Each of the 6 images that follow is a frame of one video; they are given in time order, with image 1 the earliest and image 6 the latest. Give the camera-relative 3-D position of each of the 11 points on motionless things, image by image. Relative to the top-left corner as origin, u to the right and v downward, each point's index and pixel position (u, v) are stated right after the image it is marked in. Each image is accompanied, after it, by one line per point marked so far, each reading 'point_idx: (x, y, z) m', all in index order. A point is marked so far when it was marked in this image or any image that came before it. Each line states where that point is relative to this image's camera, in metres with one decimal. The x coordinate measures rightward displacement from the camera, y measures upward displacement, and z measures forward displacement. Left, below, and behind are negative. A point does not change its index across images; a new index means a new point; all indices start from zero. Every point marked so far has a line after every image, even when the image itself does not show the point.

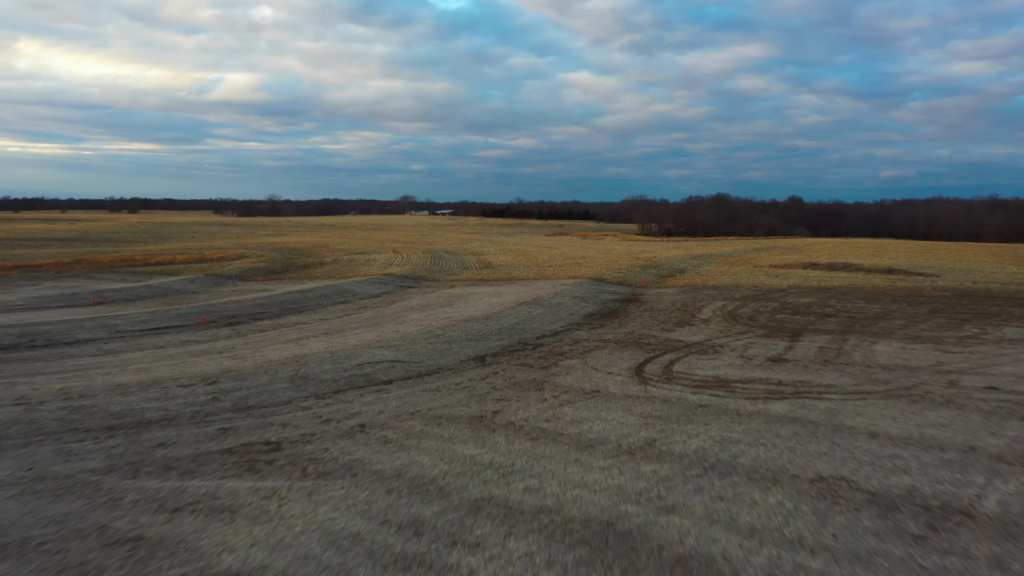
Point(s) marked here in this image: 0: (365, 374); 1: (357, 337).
0: (-1.9, -1.1, +10.2) m
1: (-2.5, -0.8, +13.1) m
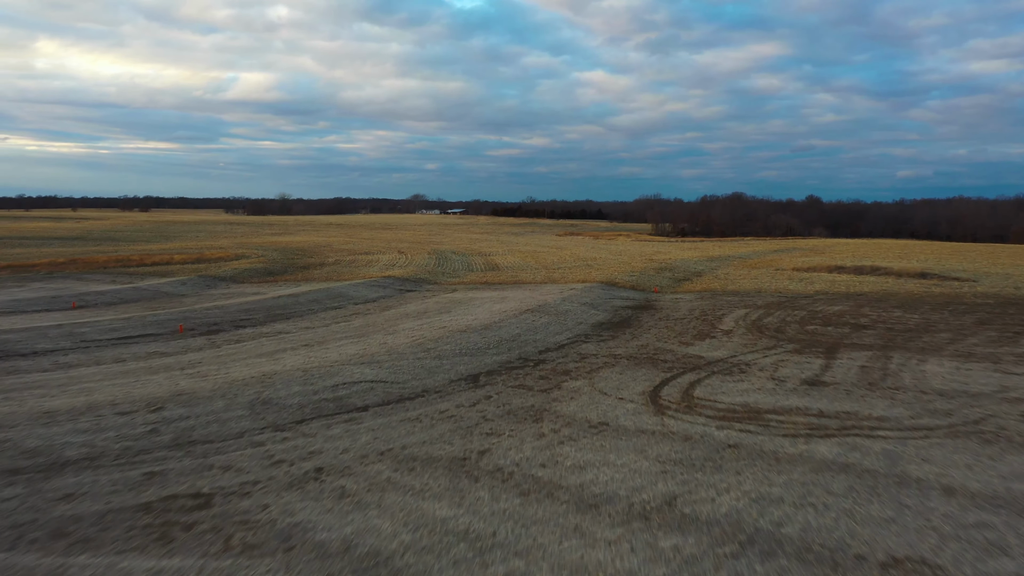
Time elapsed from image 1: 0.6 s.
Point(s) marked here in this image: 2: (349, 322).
0: (-1.9, -1.2, +8.8) m
1: (-2.6, -0.9, +11.8) m
2: (-3.2, -0.7, +15.6) m
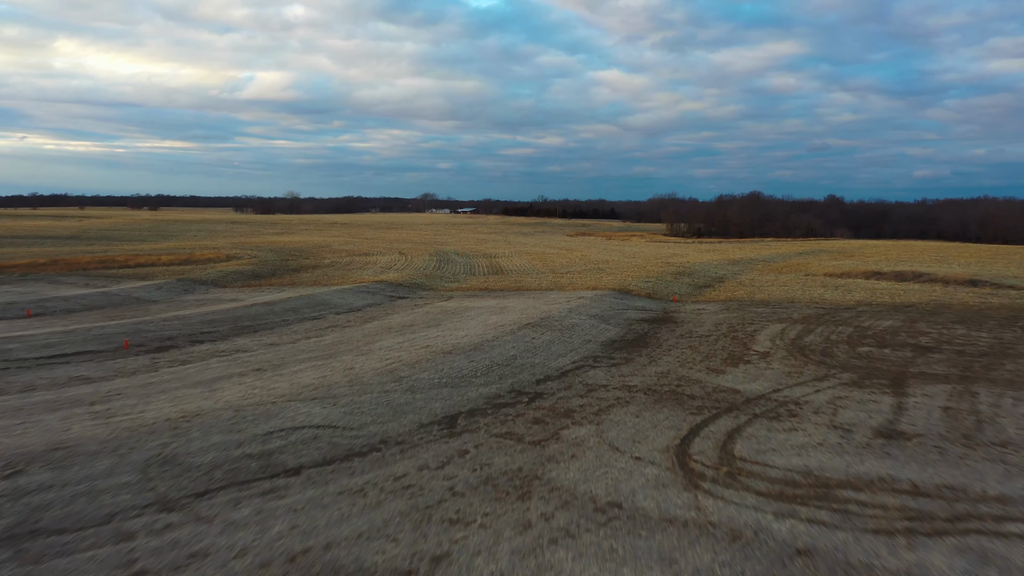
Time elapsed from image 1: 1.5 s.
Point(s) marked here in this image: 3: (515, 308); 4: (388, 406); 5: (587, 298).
0: (-2.1, -1.4, +6.7) m
1: (-2.7, -1.1, +9.7) m
2: (-3.2, -0.9, +13.5) m
3: (+0.1, -0.4, +16.3) m
4: (-1.3, -1.2, +8.3) m
5: (+1.7, -0.2, +17.5) m
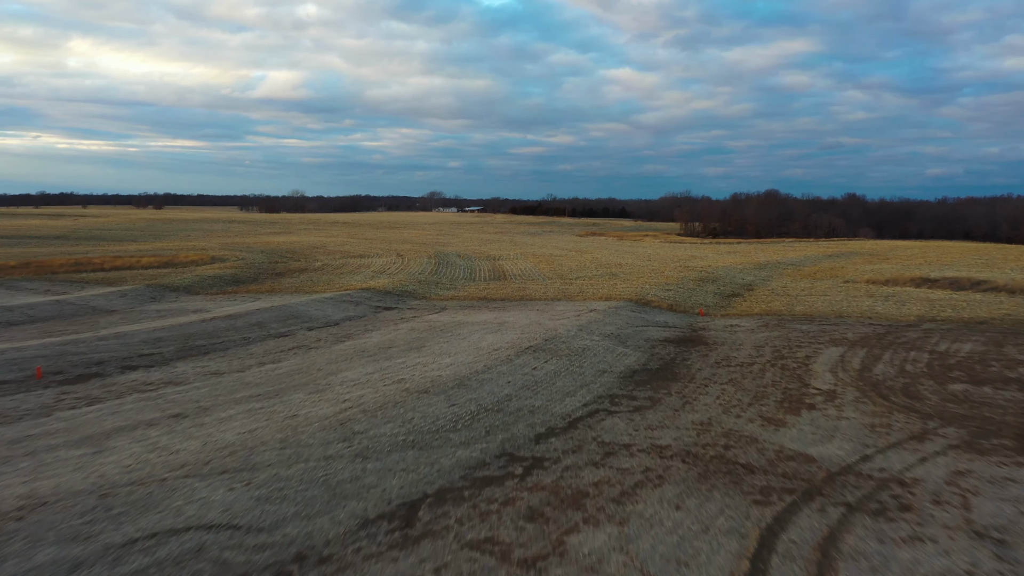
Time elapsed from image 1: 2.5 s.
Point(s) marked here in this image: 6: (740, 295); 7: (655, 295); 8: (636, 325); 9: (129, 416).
0: (-2.2, -1.6, +4.3) m
1: (-2.7, -1.3, +7.3) m
2: (-3.2, -1.1, +11.1) m
3: (+0.1, -0.6, +13.9) m
4: (-1.4, -1.4, +5.9) m
5: (+1.7, -0.4, +15.1) m
6: (+5.4, -0.2, +18.8) m
7: (+3.2, -0.1, +17.8) m
8: (+2.1, -0.6, +13.8) m
9: (-3.9, -1.3, +8.3) m
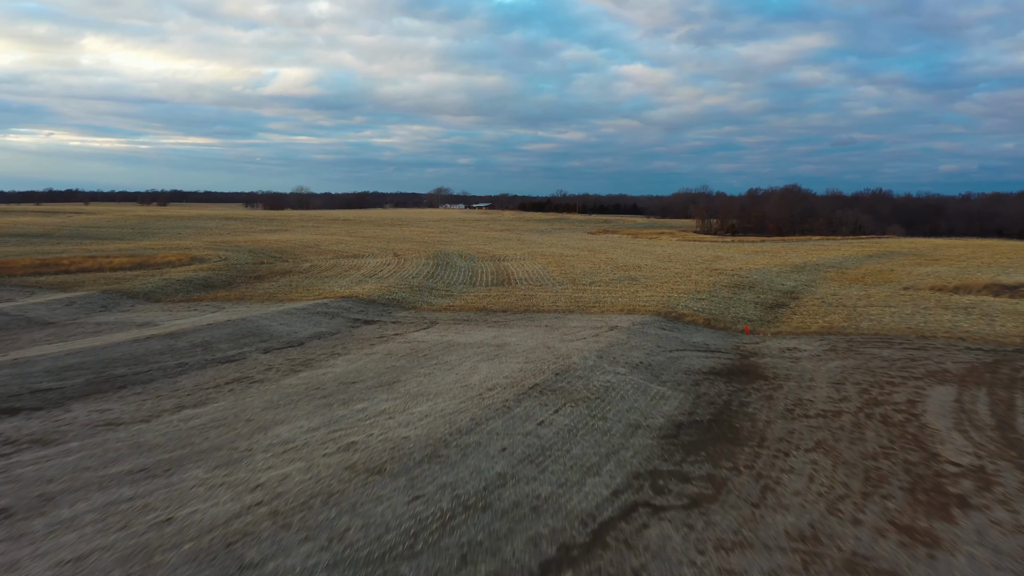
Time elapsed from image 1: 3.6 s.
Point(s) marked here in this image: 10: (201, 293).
0: (-2.3, -1.9, +1.6) m
1: (-2.8, -1.5, +4.5) m
2: (-3.3, -1.3, +8.3) m
3: (+0.1, -0.8, +11.1) m
4: (-1.5, -1.7, +3.1) m
5: (+1.7, -0.6, +12.3) m
6: (+5.5, -0.3, +15.9) m
7: (+3.3, -0.3, +15.0) m
8: (+2.2, -0.8, +11.0) m
9: (-4.0, -1.5, +5.6) m
10: (-7.7, -0.1, +20.1) m
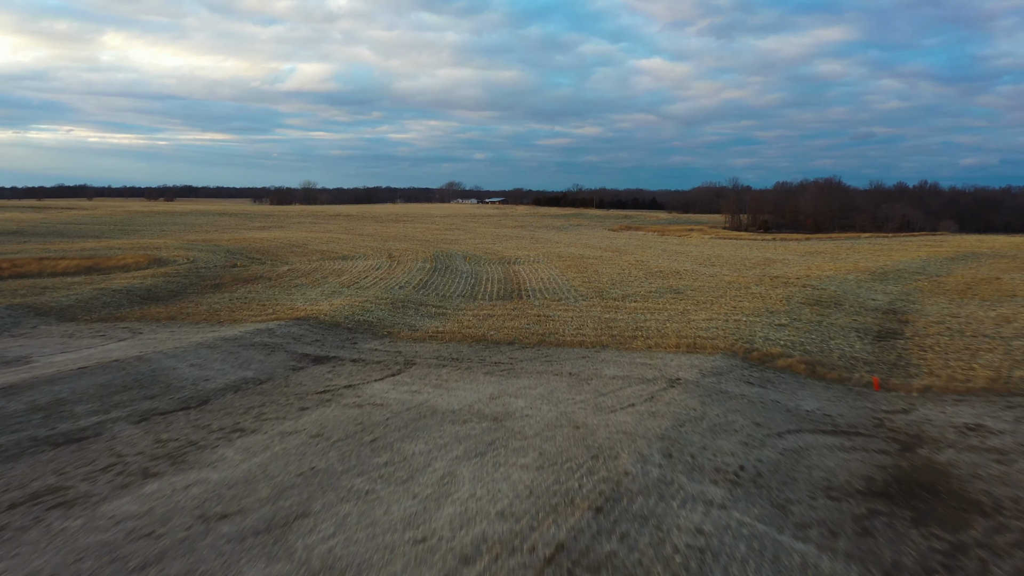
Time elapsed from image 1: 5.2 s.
0: (-2.4, -2.3, -2.7) m
1: (-2.9, -1.9, +0.3) m
2: (-3.3, -1.6, +4.1) m
3: (+0.1, -1.2, +6.8) m
4: (-1.6, -2.1, -1.1) m
5: (+1.8, -1.0, +7.9) m
6: (+5.6, -0.7, +11.5) m
7: (+3.4, -0.7, +10.6) m
8: (+2.2, -1.2, +6.6) m
9: (-4.0, -1.9, +1.4) m
10: (-7.5, -0.4, +15.9) m
